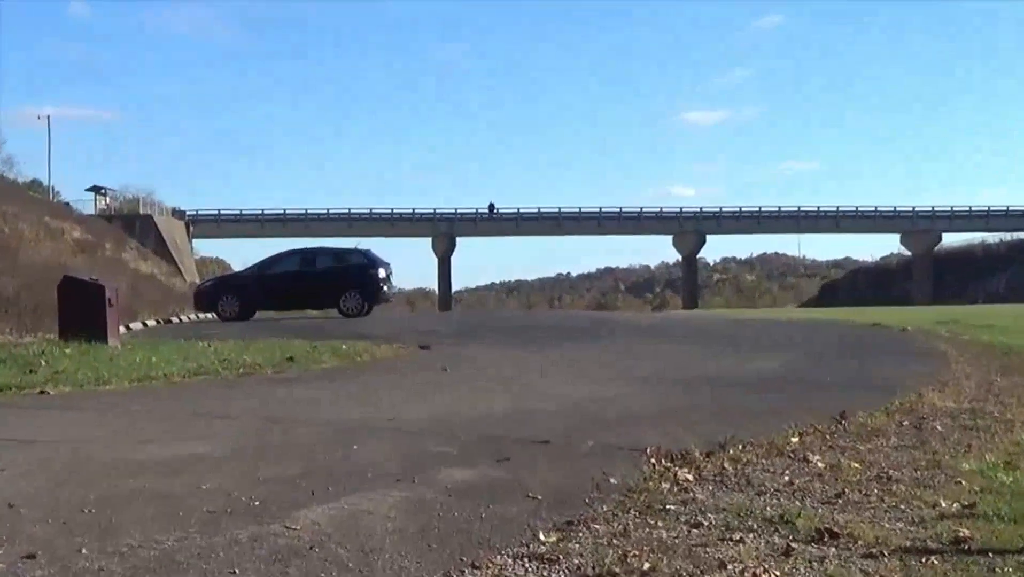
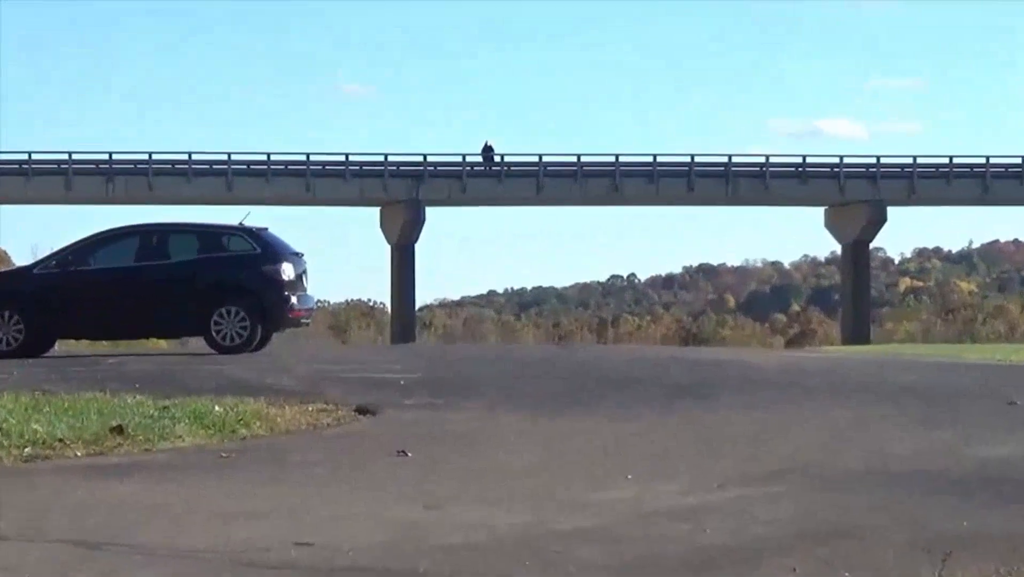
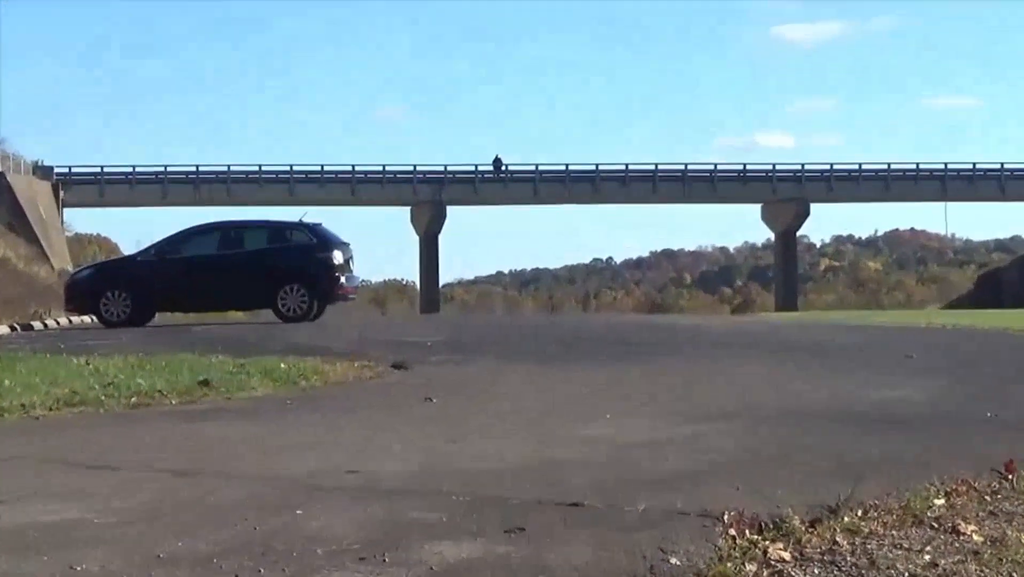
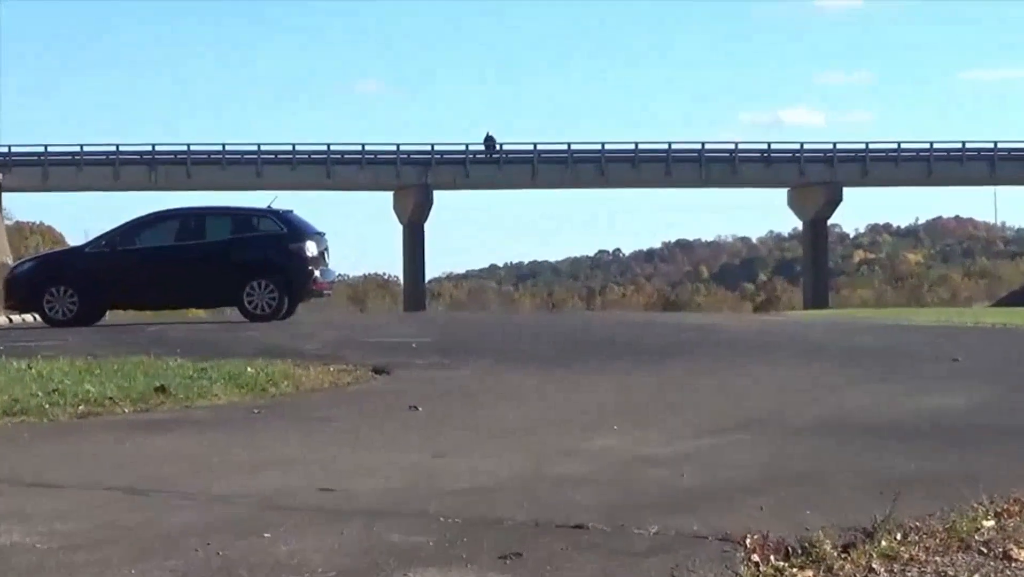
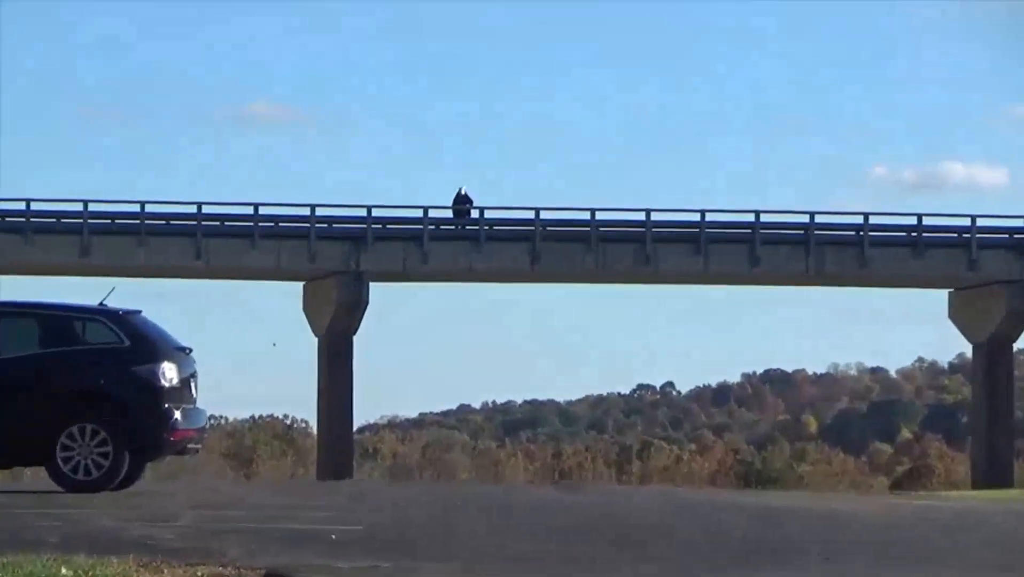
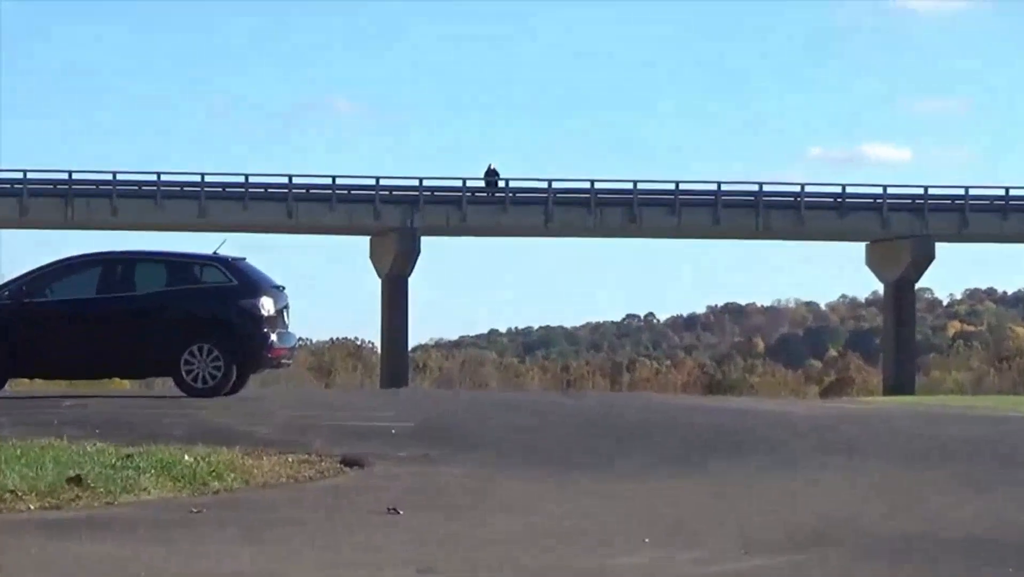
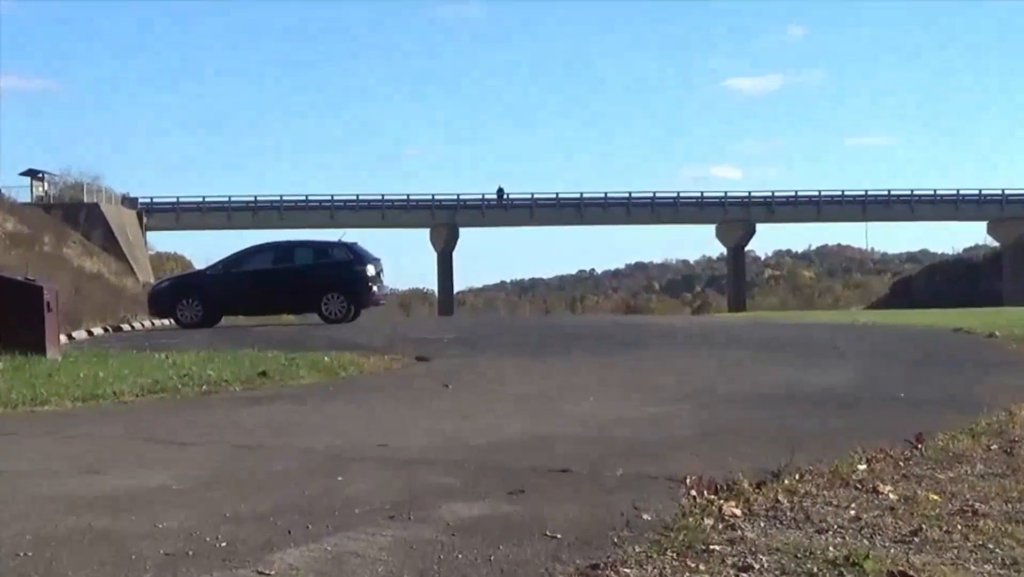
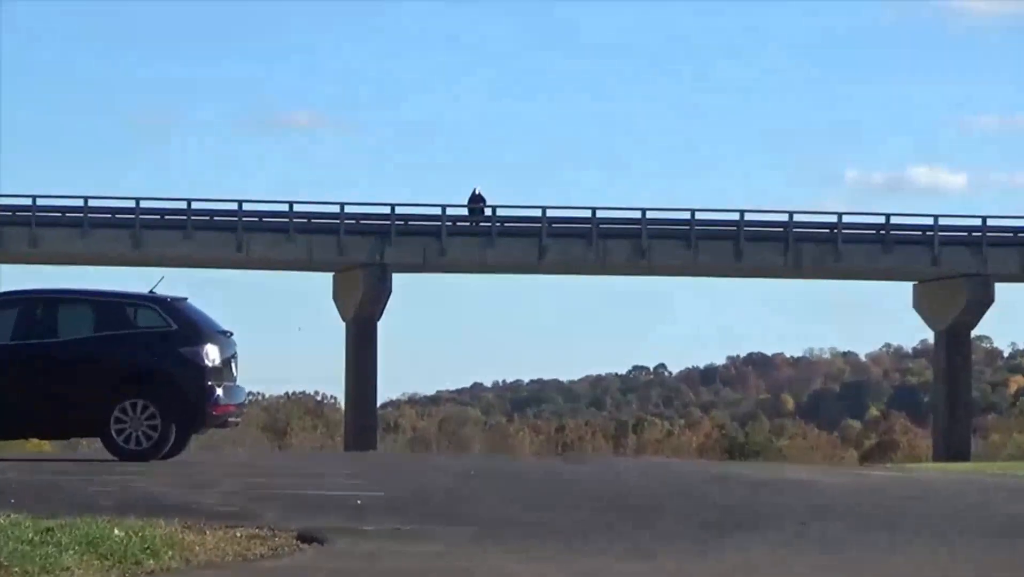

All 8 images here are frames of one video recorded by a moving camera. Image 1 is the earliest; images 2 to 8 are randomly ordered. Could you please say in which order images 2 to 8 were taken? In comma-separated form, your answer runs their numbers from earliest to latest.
7, 3, 4, 2, 6, 8, 5
